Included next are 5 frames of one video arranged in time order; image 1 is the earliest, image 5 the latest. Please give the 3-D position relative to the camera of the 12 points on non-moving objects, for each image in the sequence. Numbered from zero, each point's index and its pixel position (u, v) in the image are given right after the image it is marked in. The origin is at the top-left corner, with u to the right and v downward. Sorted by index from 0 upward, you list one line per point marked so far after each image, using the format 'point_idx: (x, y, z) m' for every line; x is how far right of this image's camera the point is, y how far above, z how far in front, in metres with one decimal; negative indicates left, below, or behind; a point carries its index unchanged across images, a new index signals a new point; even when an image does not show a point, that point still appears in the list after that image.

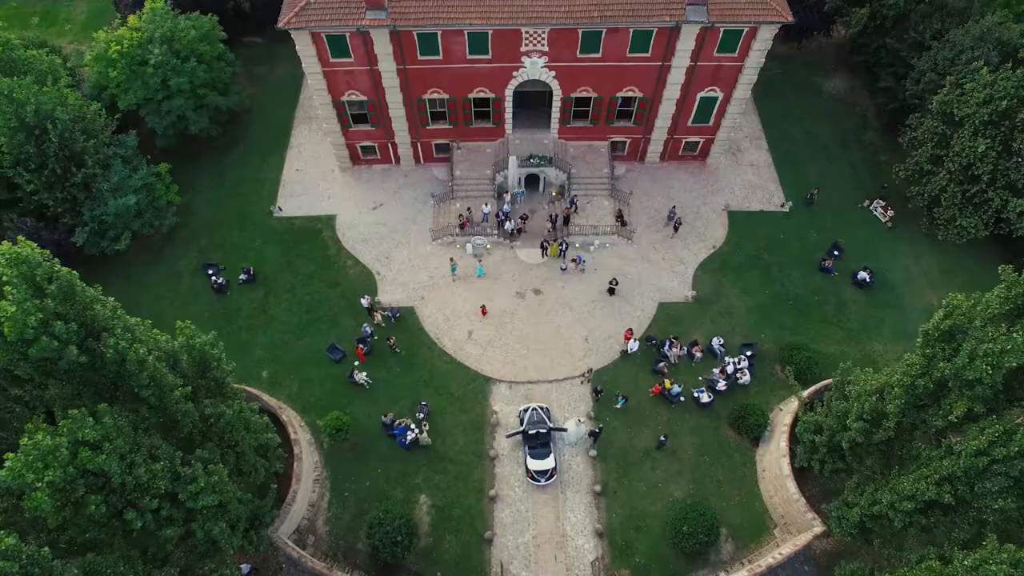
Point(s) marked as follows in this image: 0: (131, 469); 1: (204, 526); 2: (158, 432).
0: (-9.3, -4.4, +15.2) m
1: (-8.9, -6.9, +18.0) m
2: (-9.6, -3.9, +17.0) m
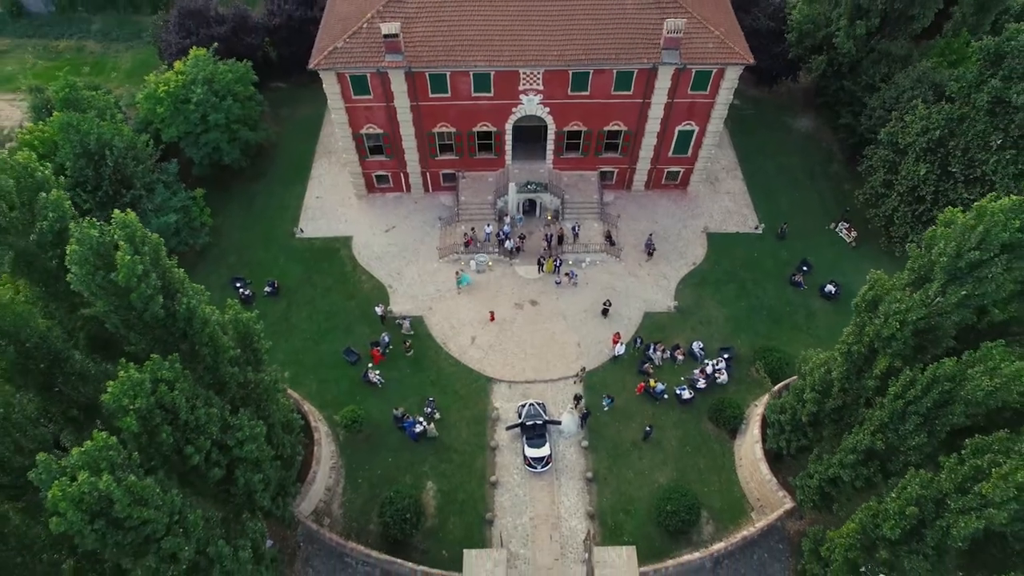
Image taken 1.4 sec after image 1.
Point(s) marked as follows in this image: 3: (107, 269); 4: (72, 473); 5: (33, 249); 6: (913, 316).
0: (-9.4, -3.6, +18.4) m
1: (-9.0, -6.3, +21.0) m
2: (-9.7, -3.2, +20.3) m
3: (-11.4, +0.6, +17.6) m
4: (-10.2, -4.3, +14.7) m
5: (-14.7, +1.3, +19.3) m
6: (+12.1, -0.8, +18.9) m
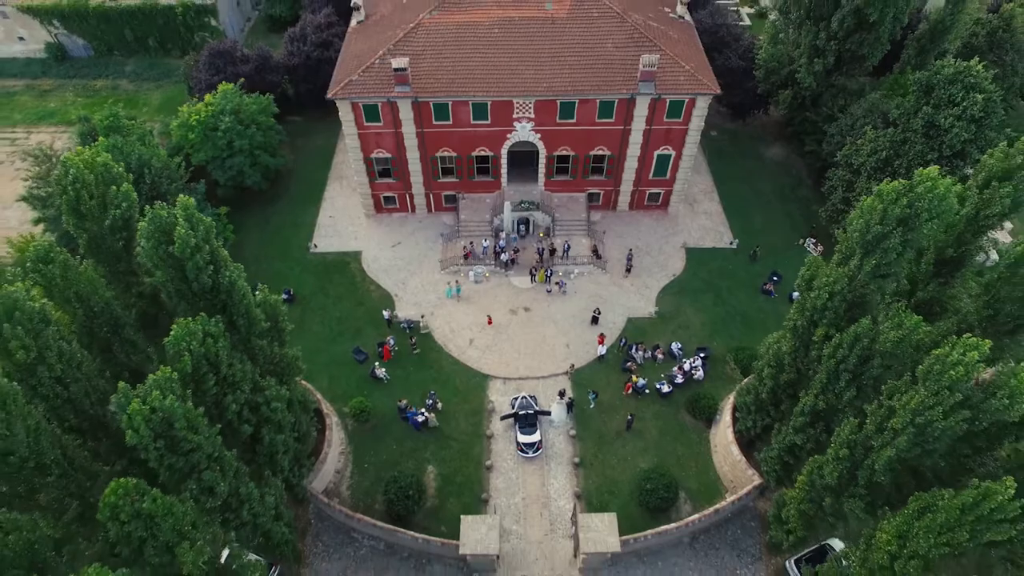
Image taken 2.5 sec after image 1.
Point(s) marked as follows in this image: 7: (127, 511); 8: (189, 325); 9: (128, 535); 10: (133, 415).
0: (-9.8, -2.7, +21.8) m
1: (-9.3, -5.6, +24.1) m
2: (-10.1, -2.5, +23.6) m
3: (-11.7, +1.5, +21.2) m
4: (-10.5, -3.2, +18.0) m
5: (-15.1, +2.0, +23.0) m
6: (+11.8, 0.0, +22.4) m
7: (-10.3, -5.9, +16.7) m
8: (-10.3, -1.2, +20.0) m
9: (-10.6, -6.8, +17.2) m
10: (-10.6, -3.5, +17.5) m
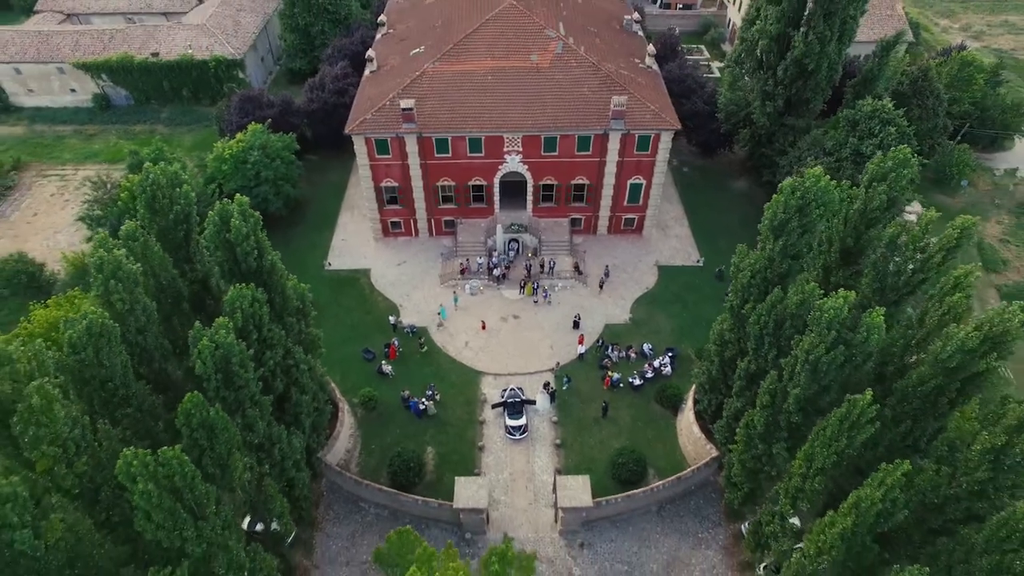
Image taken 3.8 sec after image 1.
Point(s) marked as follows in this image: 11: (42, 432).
0: (-10.4, -1.8, +27.0) m
1: (-10.0, -4.9, +29.1) m
2: (-10.7, -1.8, +28.9) m
3: (-12.4, +2.4, +26.8) m
4: (-11.2, -2.0, +23.2) m
5: (-15.8, +2.8, +28.6) m
6: (+11.1, +0.8, +27.9) m
7: (-10.9, -4.5, +21.7) m
8: (-11.0, -0.2, +25.4) m
9: (-11.2, -5.5, +22.1) m
10: (-11.3, -2.3, +22.7) m
11: (-14.3, -4.3, +19.0) m
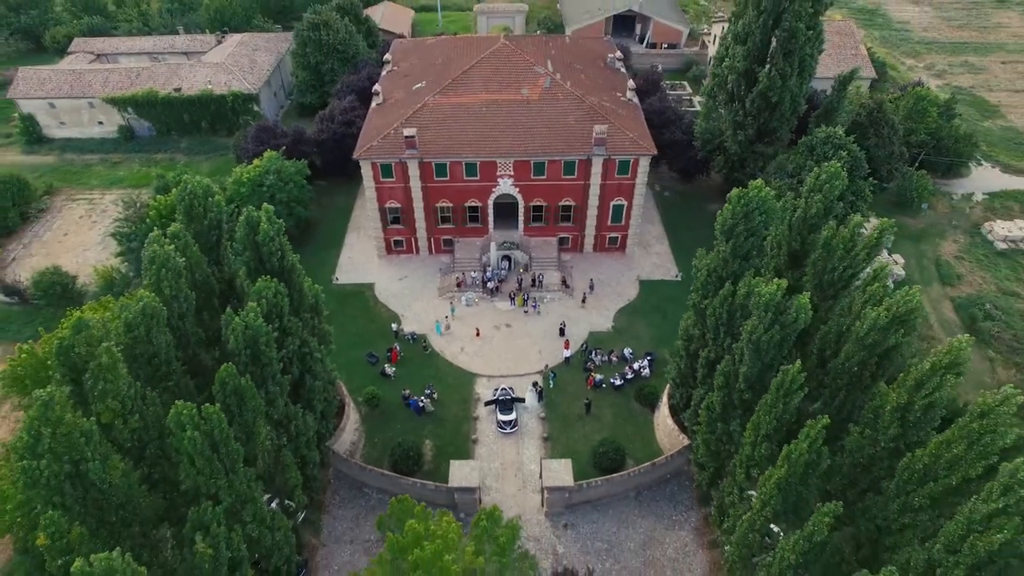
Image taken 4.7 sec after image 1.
0: (-11.0, -1.7, +31.1) m
1: (-10.6, -4.9, +33.0) m
2: (-11.3, -1.7, +32.9) m
3: (-13.0, +2.6, +31.1) m
4: (-11.8, -1.6, +27.2) m
5: (-16.4, +2.9, +32.9) m
6: (+10.5, +1.0, +32.0) m
7: (-11.5, -4.1, +25.6) m
8: (-11.6, +0.1, +29.5) m
9: (-11.8, -5.0, +26.0) m
10: (-11.9, -1.9, +26.7) m
11: (-14.9, -3.7, +22.9) m
